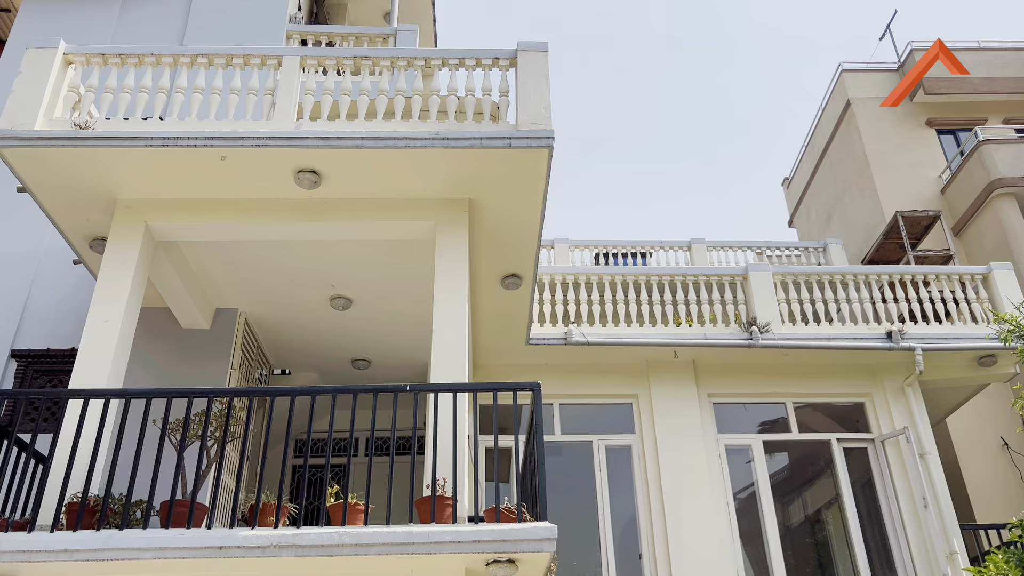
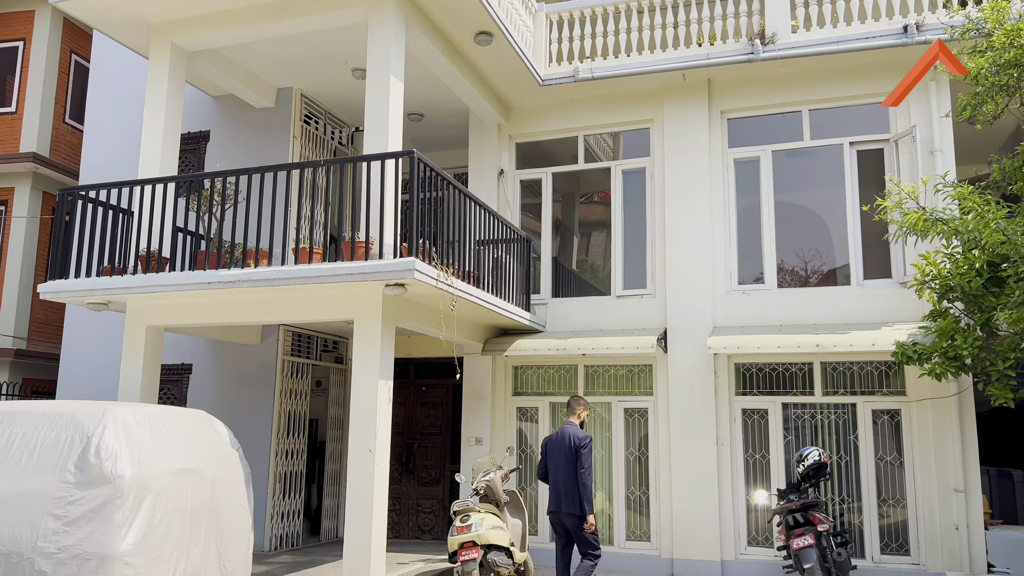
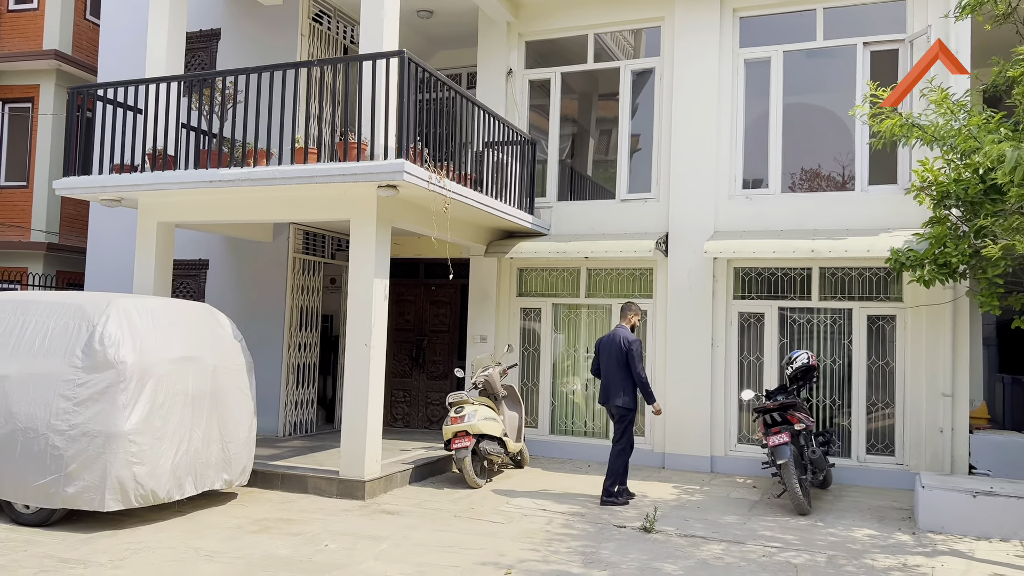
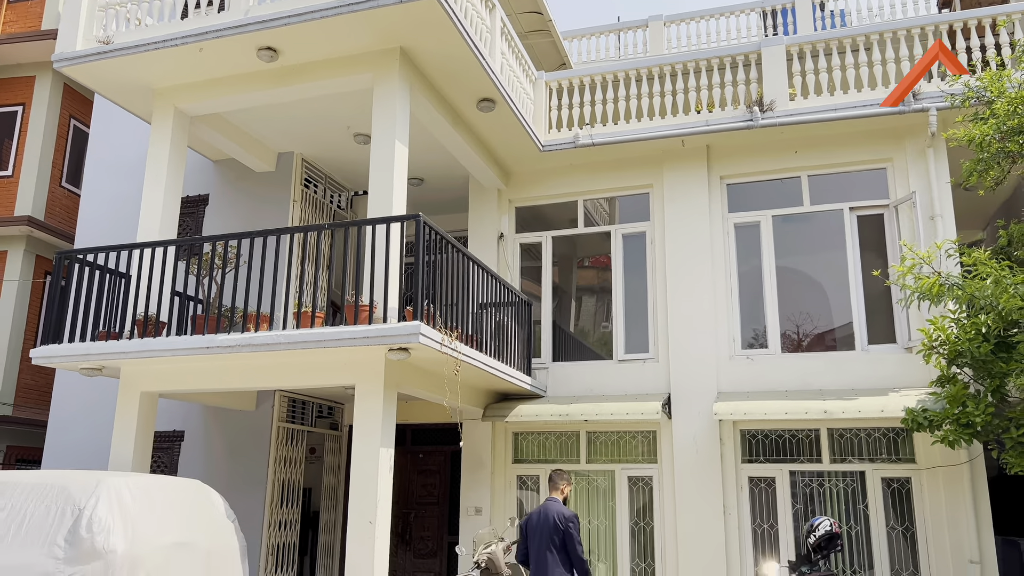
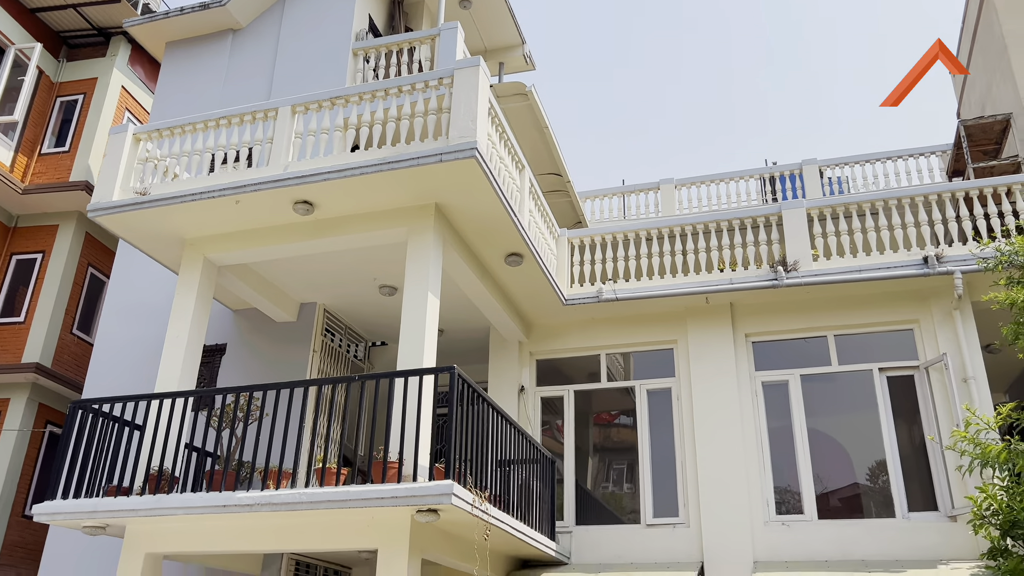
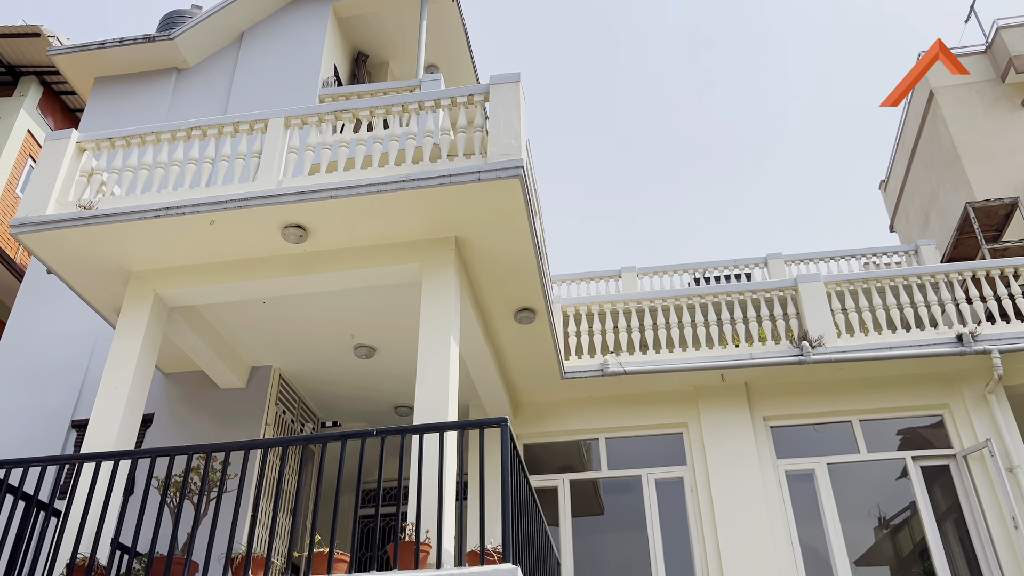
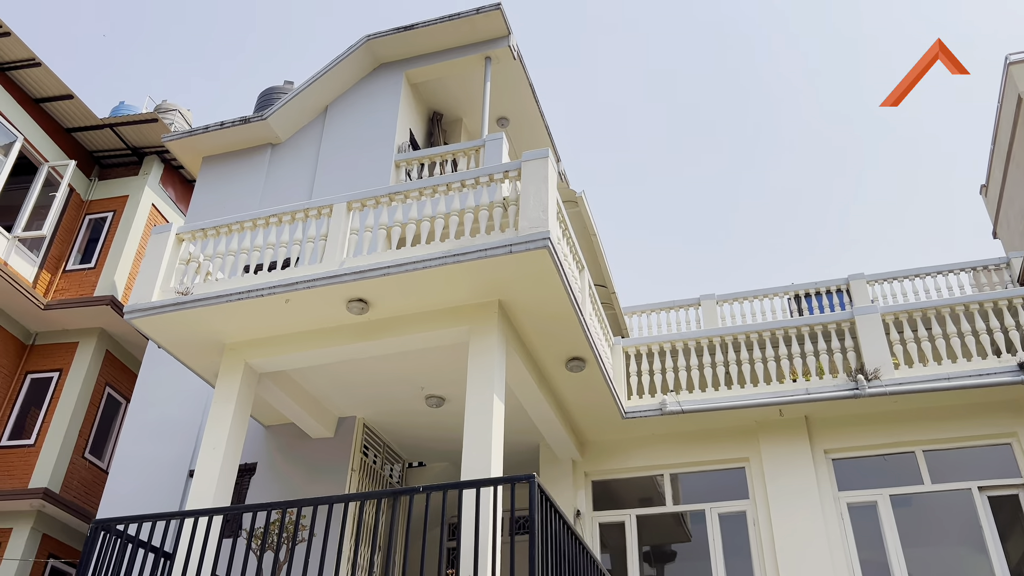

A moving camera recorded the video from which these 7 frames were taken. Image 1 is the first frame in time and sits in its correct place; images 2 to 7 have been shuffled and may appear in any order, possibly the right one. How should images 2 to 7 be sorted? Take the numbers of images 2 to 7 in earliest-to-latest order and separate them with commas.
6, 7, 5, 4, 2, 3
